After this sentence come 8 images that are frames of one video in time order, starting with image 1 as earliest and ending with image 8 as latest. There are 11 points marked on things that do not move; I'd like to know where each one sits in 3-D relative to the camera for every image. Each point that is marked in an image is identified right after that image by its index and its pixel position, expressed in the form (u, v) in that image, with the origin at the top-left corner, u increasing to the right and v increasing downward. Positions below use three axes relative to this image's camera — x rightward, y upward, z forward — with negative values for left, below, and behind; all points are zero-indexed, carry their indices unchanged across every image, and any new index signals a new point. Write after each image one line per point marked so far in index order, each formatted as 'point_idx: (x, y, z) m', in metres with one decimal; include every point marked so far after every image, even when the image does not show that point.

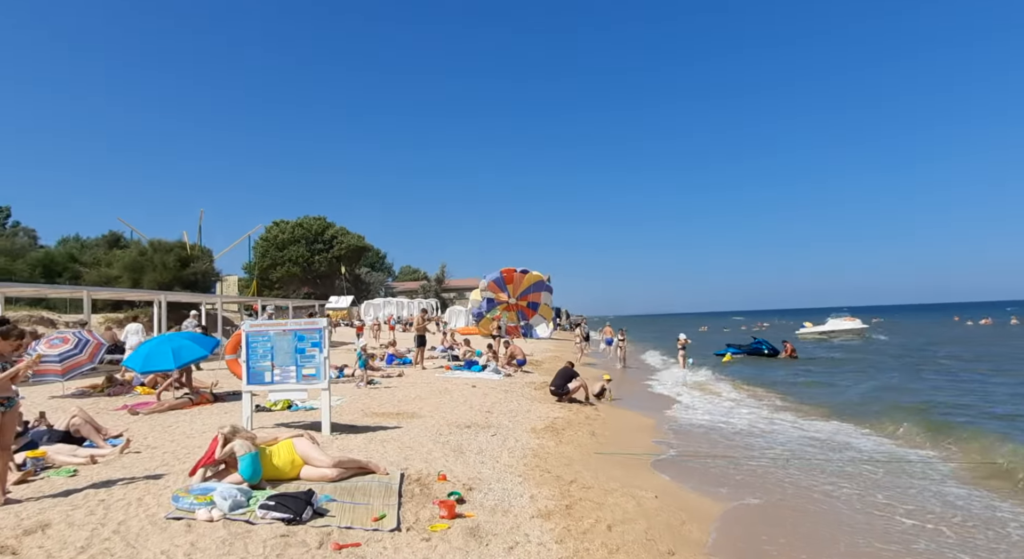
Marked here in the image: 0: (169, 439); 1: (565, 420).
0: (-4.5, -2.1, +7.6) m
1: (+0.9, -2.5, +10.4) m
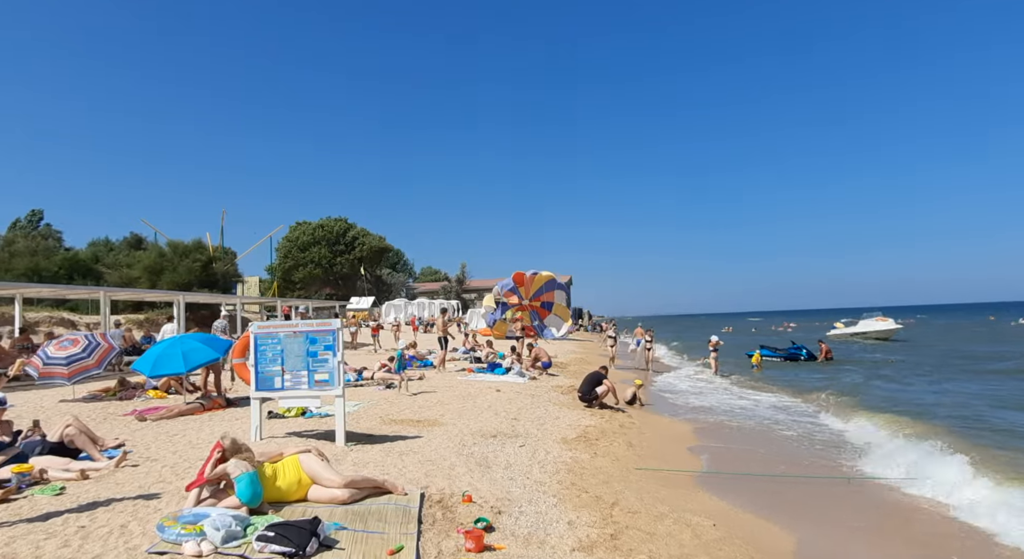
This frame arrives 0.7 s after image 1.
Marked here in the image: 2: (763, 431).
0: (-4.1, -2.1, +7.1) m
1: (+1.4, -2.4, +9.6) m
2: (+4.5, -2.7, +10.4) m
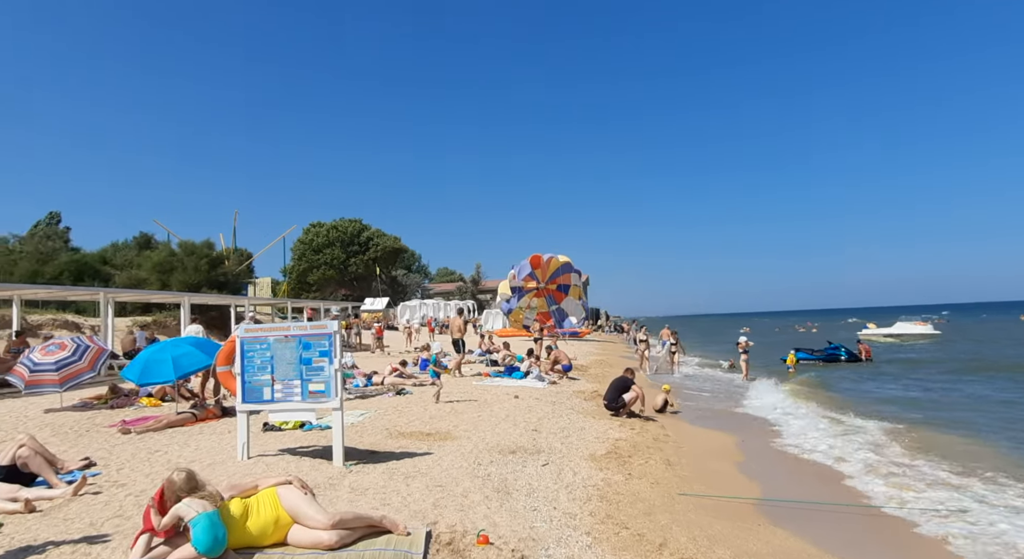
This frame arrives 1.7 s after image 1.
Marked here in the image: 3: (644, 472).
0: (-3.8, -2.0, +6.2) m
1: (+1.7, -2.4, +8.6) m
2: (+4.8, -2.6, +9.3) m
3: (+1.6, -2.3, +7.1) m
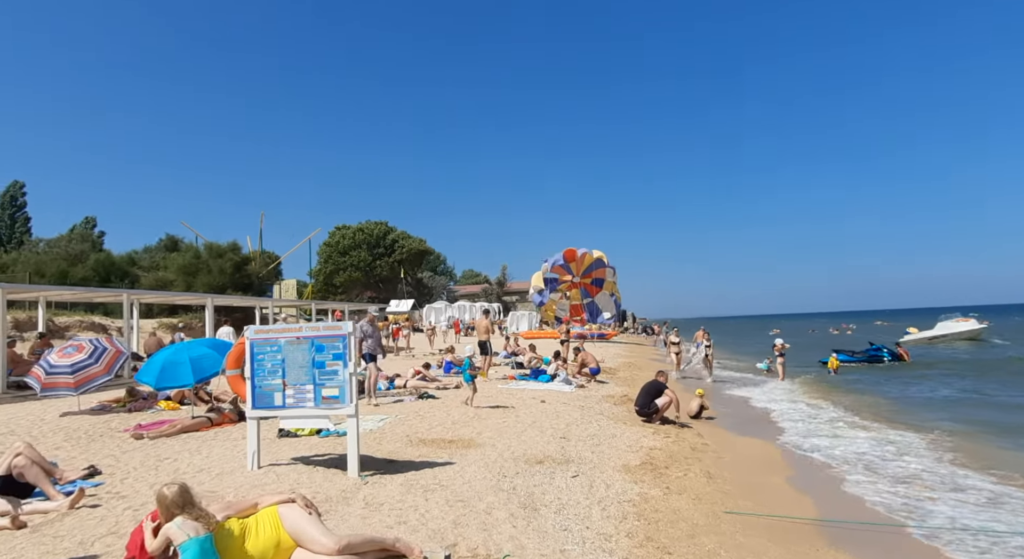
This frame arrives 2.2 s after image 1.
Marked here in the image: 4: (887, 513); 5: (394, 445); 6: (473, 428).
0: (-3.6, -2.0, +5.8) m
1: (+2.1, -2.3, +8.0) m
2: (+5.2, -2.6, +8.5) m
3: (+1.9, -2.3, +6.5) m
4: (+3.8, -2.4, +6.0) m
5: (-1.6, -2.2, +7.7) m
6: (-0.6, -2.3, +9.1) m
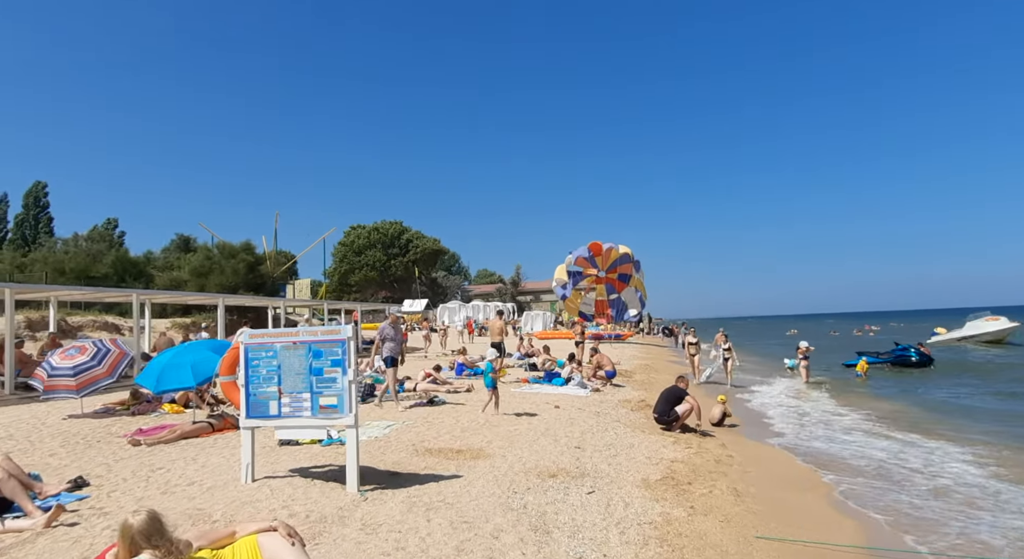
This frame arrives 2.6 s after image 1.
0: (-3.5, -2.0, +5.5) m
1: (+2.2, -2.4, +7.5) m
2: (+5.3, -2.6, +8.0) m
3: (+2.0, -2.3, +6.0) m
4: (+3.9, -2.4, +5.5) m
5: (-1.4, -2.2, +7.3) m
6: (-0.4, -2.3, +8.6) m
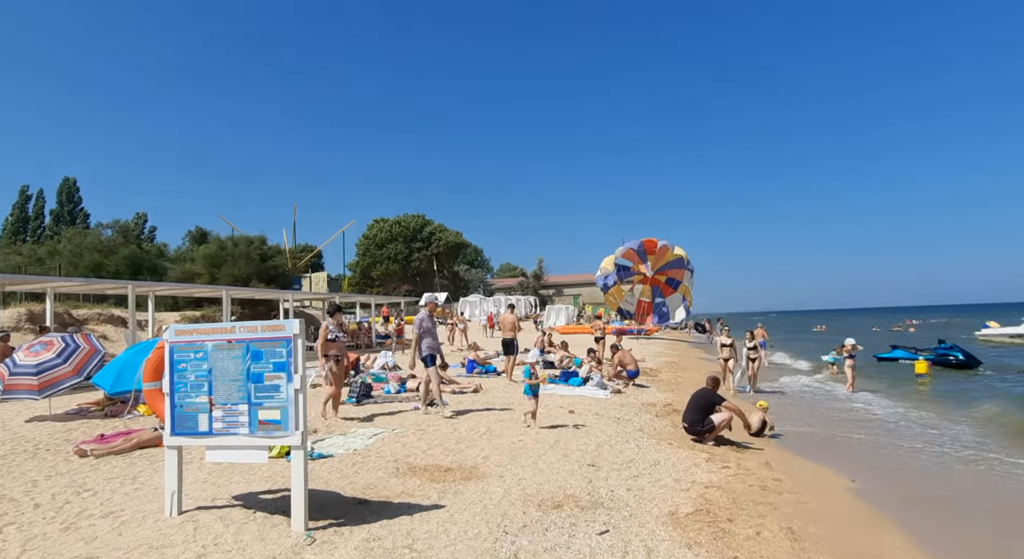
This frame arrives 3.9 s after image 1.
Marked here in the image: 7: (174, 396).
0: (-3.6, -1.9, +4.4) m
1: (+2.2, -2.2, +6.1) m
2: (+5.3, -2.5, +6.5) m
3: (+1.9, -2.2, +4.7) m
4: (+3.8, -2.3, +4.0) m
5: (-1.4, -2.1, +6.1) m
6: (-0.4, -2.1, +7.4) m
7: (-2.7, -0.9, +4.7) m
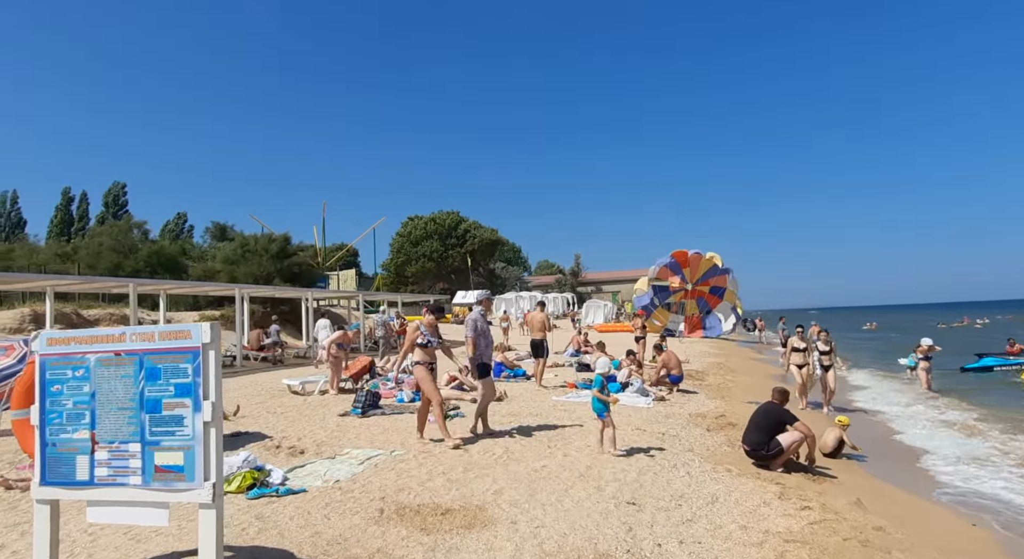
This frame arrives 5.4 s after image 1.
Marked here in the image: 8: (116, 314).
0: (-3.6, -1.8, +3.1) m
1: (+2.3, -2.1, +4.5) m
2: (+5.5, -2.3, +4.7) m
3: (+1.9, -2.1, +3.1) m
4: (+3.8, -2.2, +2.3) m
5: (-1.3, -2.0, +4.8) m
6: (-0.2, -2.0, +5.9) m
7: (-2.7, -0.9, +3.4) m
8: (-12.7, -1.1, +18.9) m
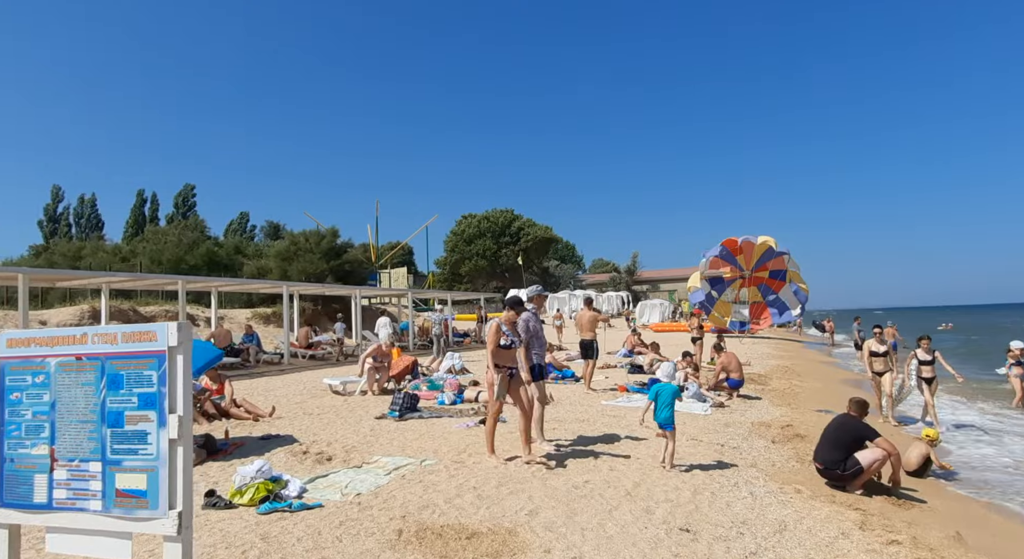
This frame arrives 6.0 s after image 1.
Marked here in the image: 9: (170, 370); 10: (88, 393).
0: (-3.5, -1.8, +2.8) m
1: (+2.5, -2.1, +3.7) m
2: (+5.7, -2.3, +3.5) m
3: (+2.0, -2.0, +2.3) m
4: (+3.8, -2.1, +1.4) m
5: (-1.1, -1.9, +4.3) m
6: (+0.1, -2.0, +5.3) m
7: (-2.6, -0.8, +3.0) m
8: (-11.1, -1.0, +19.3) m
9: (-1.6, -0.4, +2.7) m
10: (-2.1, -0.6, +2.9) m
